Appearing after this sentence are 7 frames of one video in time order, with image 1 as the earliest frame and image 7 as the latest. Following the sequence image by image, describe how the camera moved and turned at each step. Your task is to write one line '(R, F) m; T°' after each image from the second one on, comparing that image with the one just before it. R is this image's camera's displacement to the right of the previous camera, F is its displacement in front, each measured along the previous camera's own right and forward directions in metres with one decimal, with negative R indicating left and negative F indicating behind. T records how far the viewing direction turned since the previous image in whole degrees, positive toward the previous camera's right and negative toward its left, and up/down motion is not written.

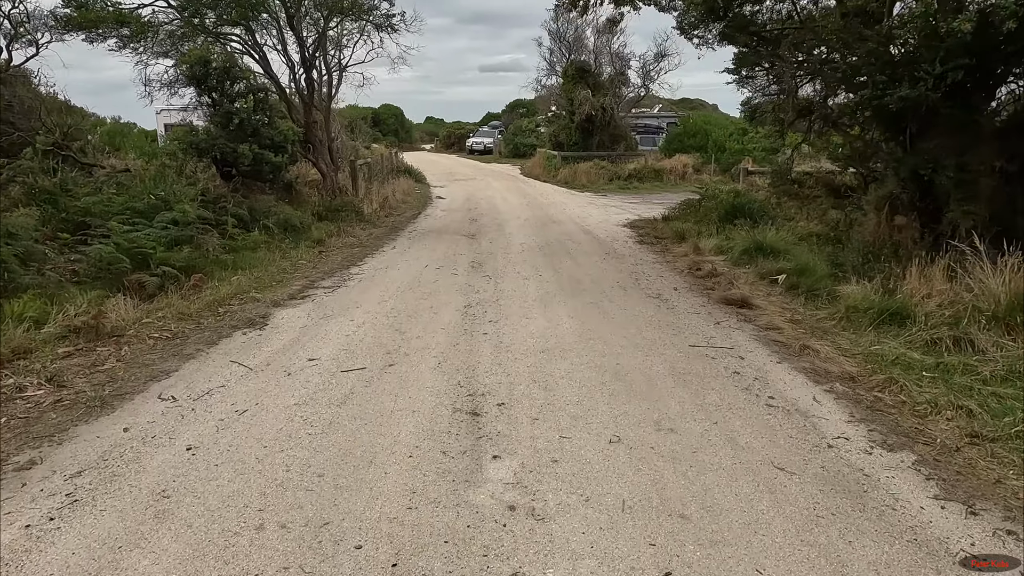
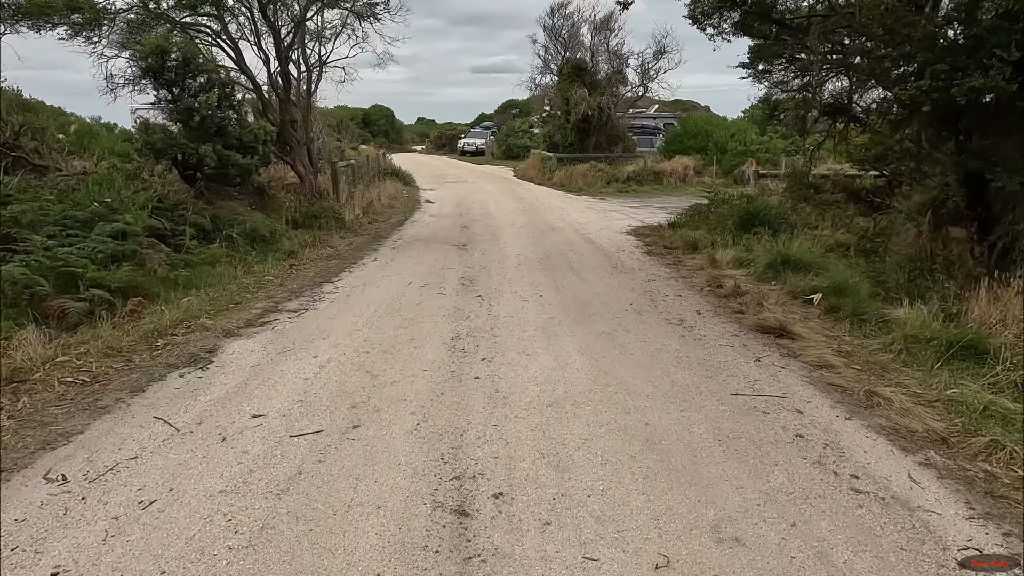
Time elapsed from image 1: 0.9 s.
(0.0, +1.0) m; +1°
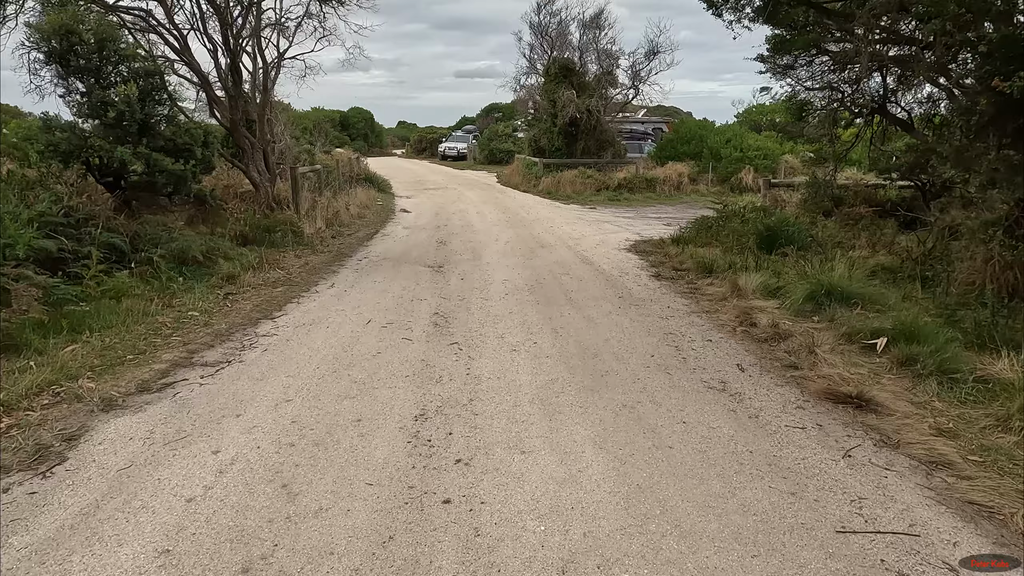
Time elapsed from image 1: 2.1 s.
(0.0, +1.4) m; +2°
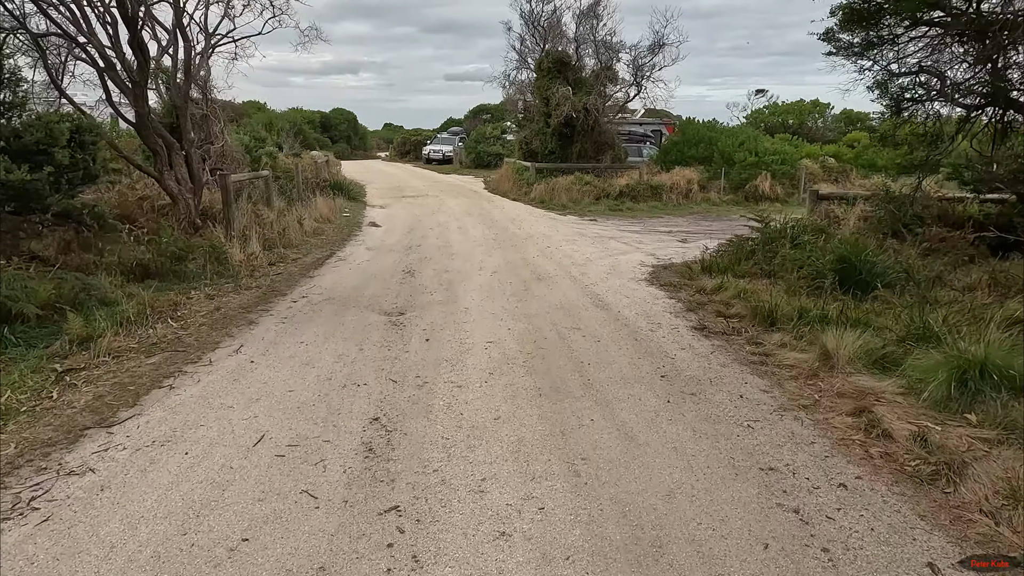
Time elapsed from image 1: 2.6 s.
(0.0, +2.3) m; +1°
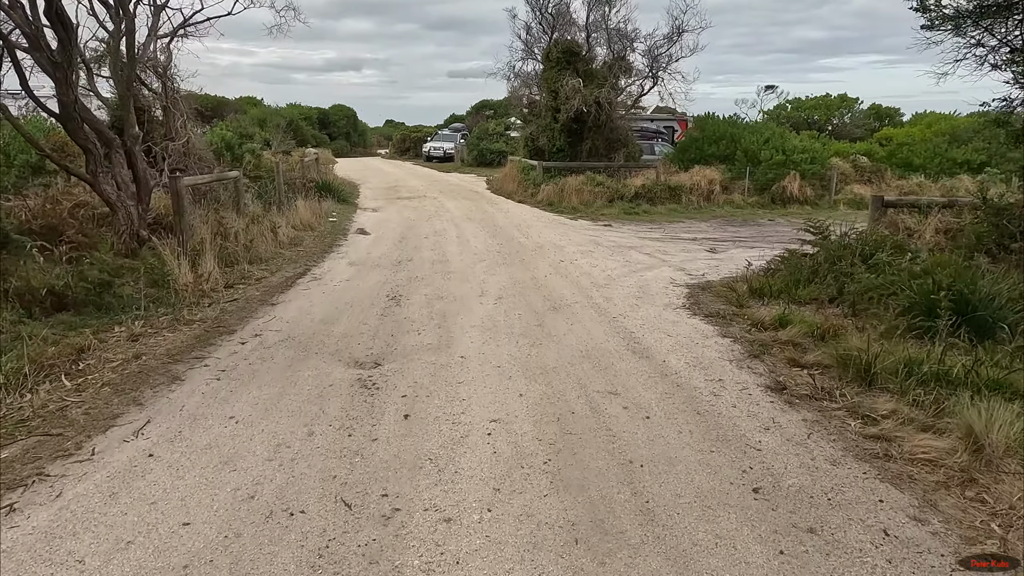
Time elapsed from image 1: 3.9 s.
(-0.1, +1.5) m; 0°
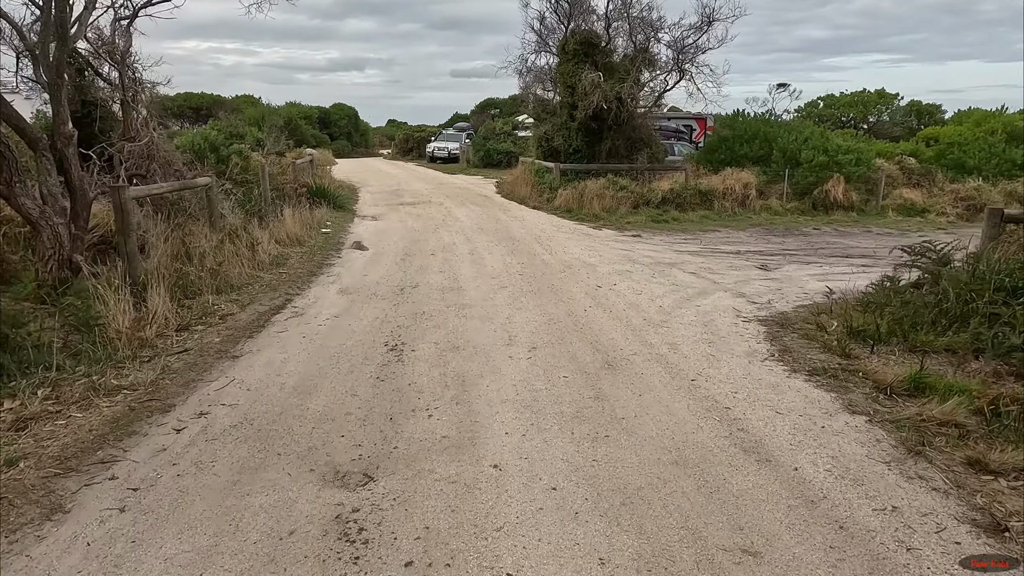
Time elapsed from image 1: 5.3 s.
(-0.3, +1.6) m; 0°
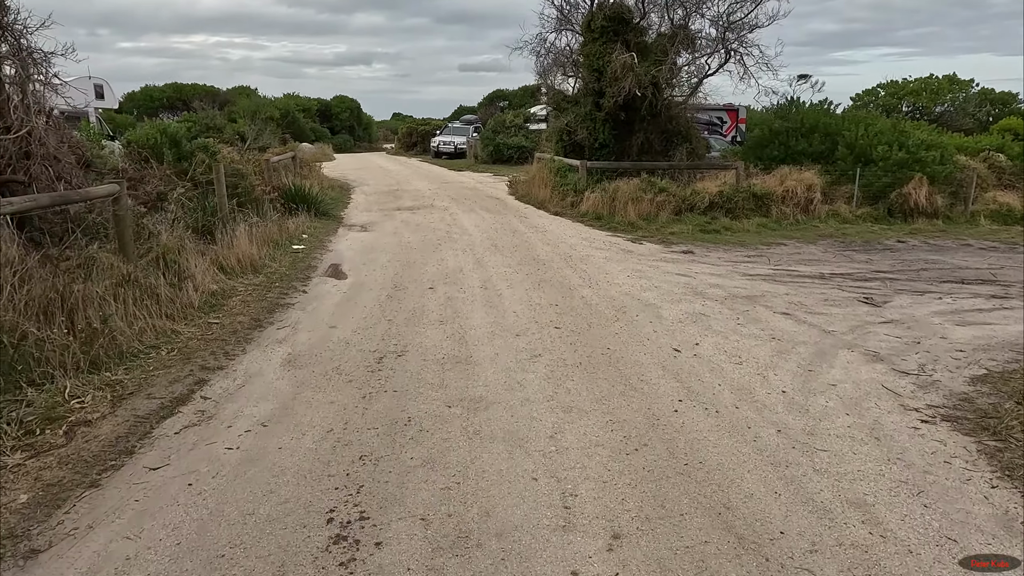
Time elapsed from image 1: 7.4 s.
(-0.2, +2.4) m; -1°
